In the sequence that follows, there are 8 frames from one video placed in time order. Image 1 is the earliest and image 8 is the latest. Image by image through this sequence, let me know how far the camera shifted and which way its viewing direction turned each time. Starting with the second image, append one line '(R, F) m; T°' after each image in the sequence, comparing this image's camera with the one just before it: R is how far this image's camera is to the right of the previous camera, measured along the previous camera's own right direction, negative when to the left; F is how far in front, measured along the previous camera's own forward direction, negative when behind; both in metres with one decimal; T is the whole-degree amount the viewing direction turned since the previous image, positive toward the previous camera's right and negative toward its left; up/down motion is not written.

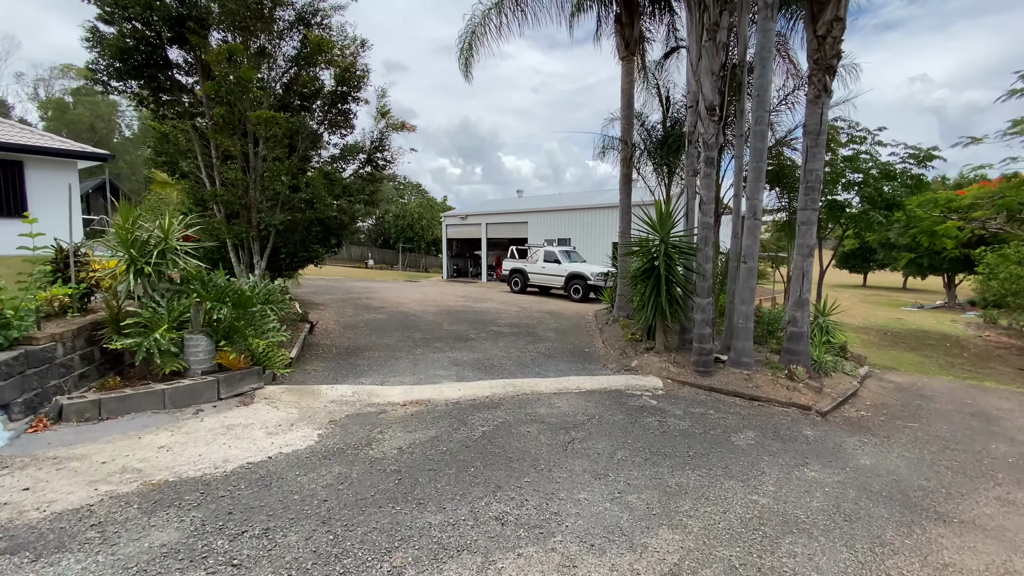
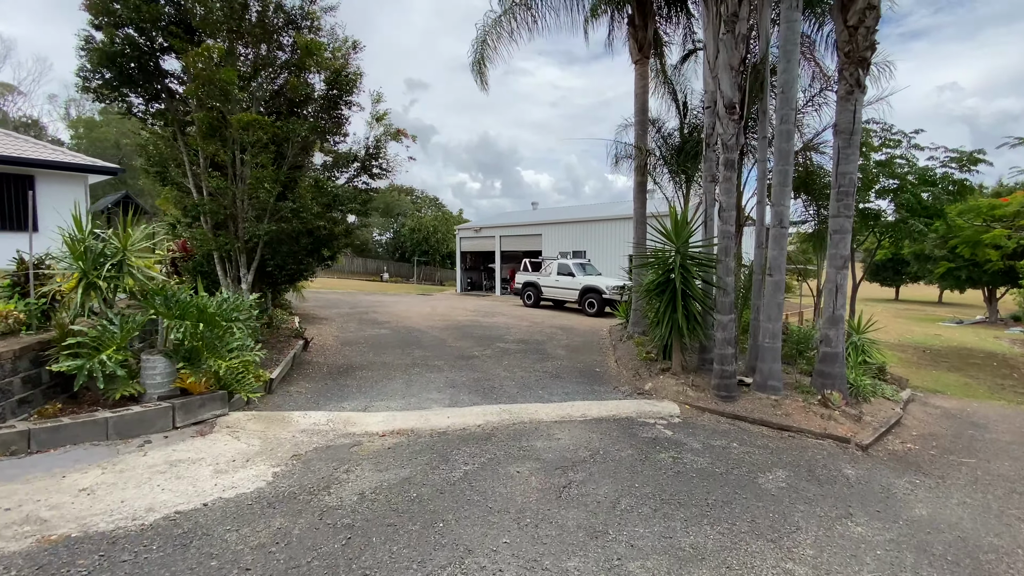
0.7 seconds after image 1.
(+0.3, +0.5) m; -2°
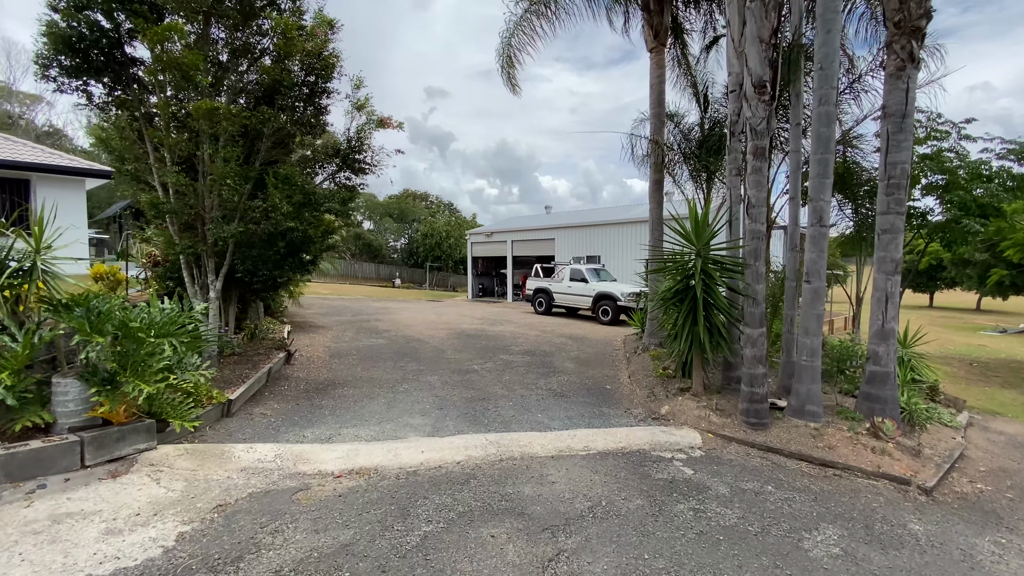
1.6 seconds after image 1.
(+0.3, +0.8) m; -2°
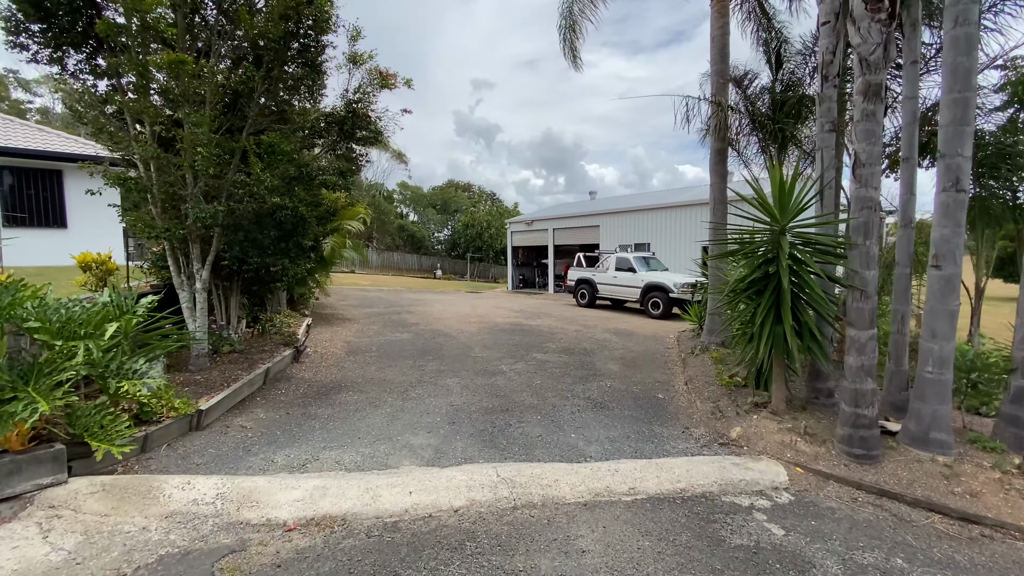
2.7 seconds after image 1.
(+0.2, +1.1) m; -6°
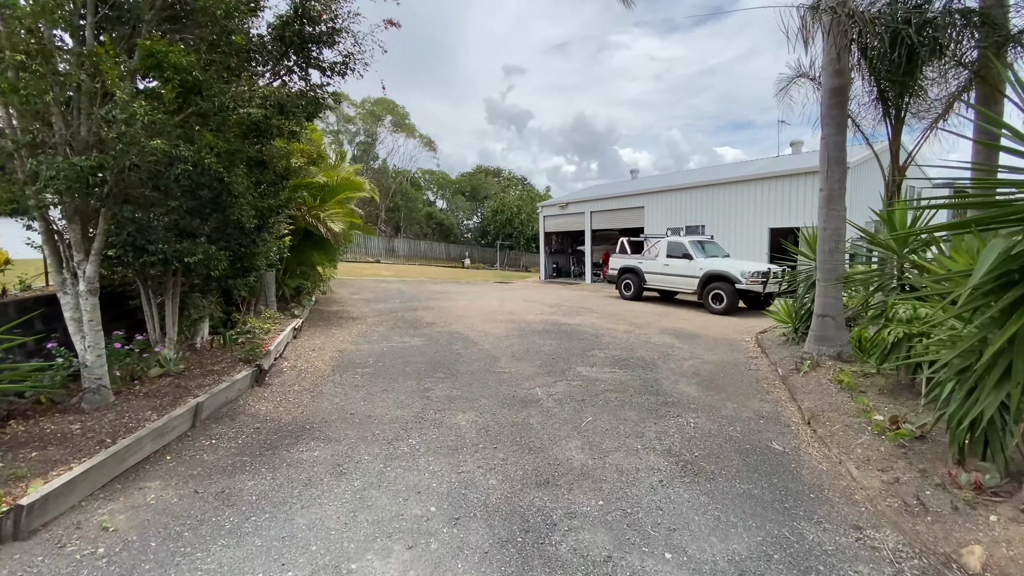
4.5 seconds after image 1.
(-0.1, +2.0) m; -4°
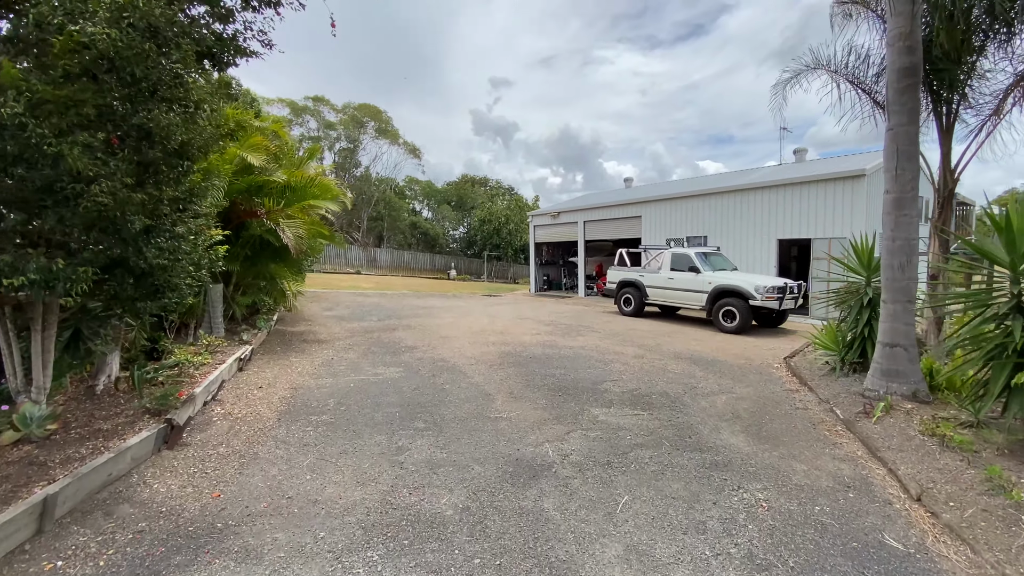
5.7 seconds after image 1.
(-0.1, +1.2) m; +2°
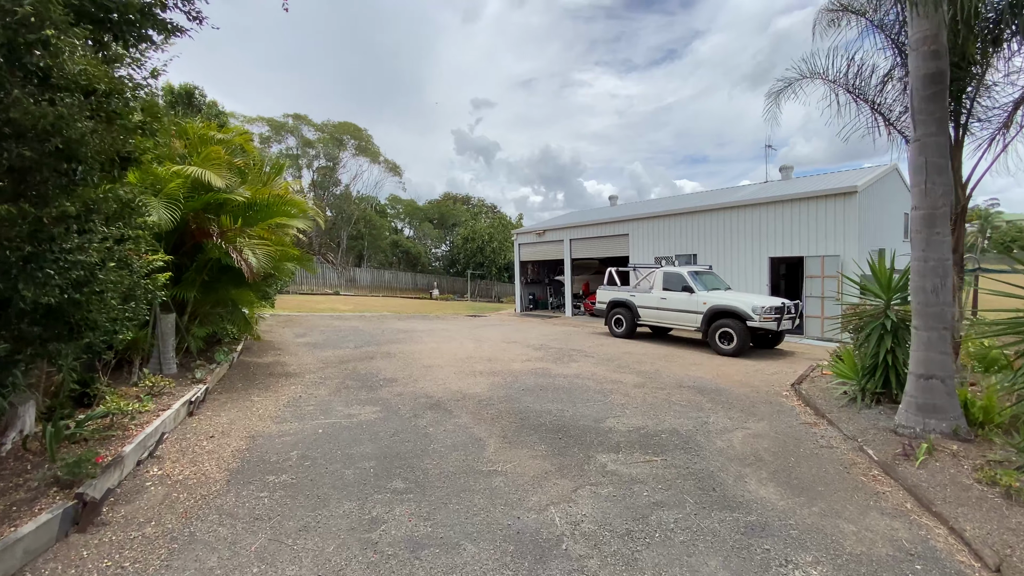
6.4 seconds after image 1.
(-0.1, +0.6) m; +2°
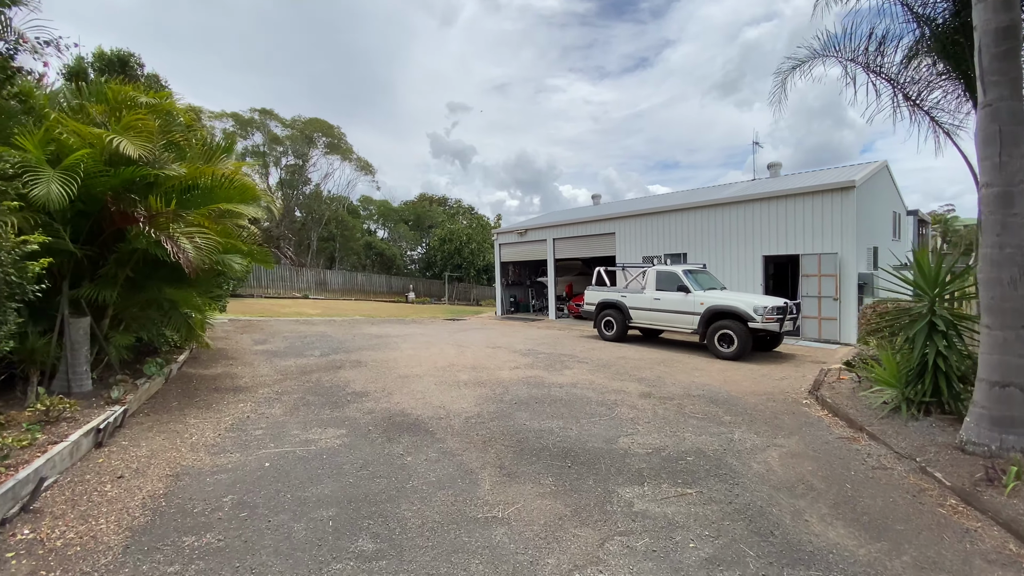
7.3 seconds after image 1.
(-0.2, +0.9) m; +3°
